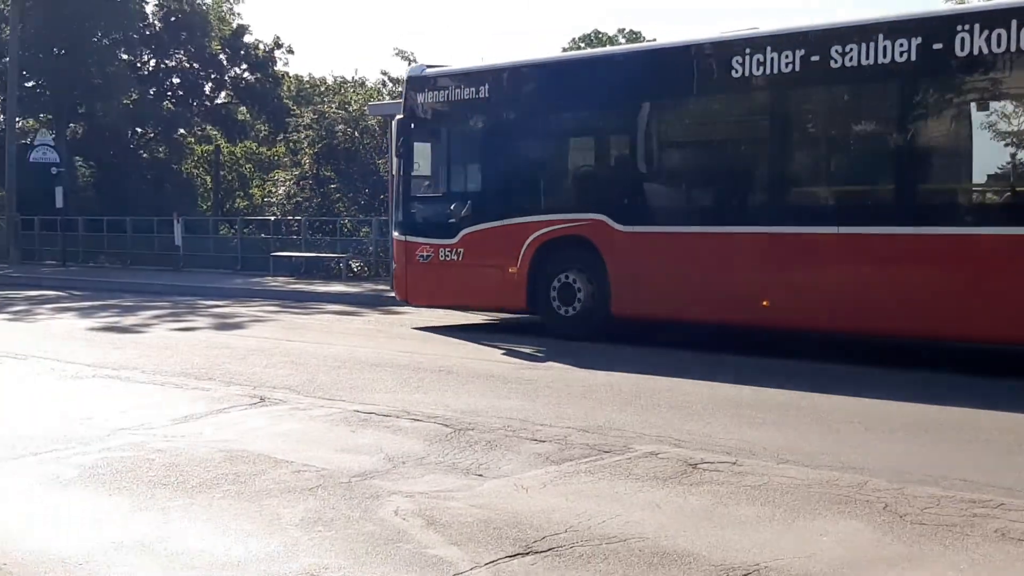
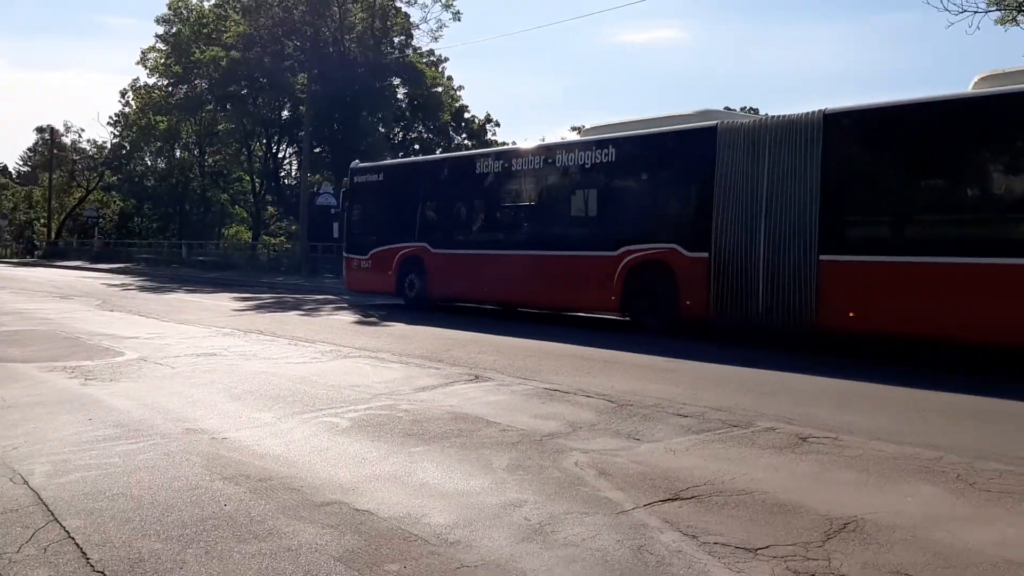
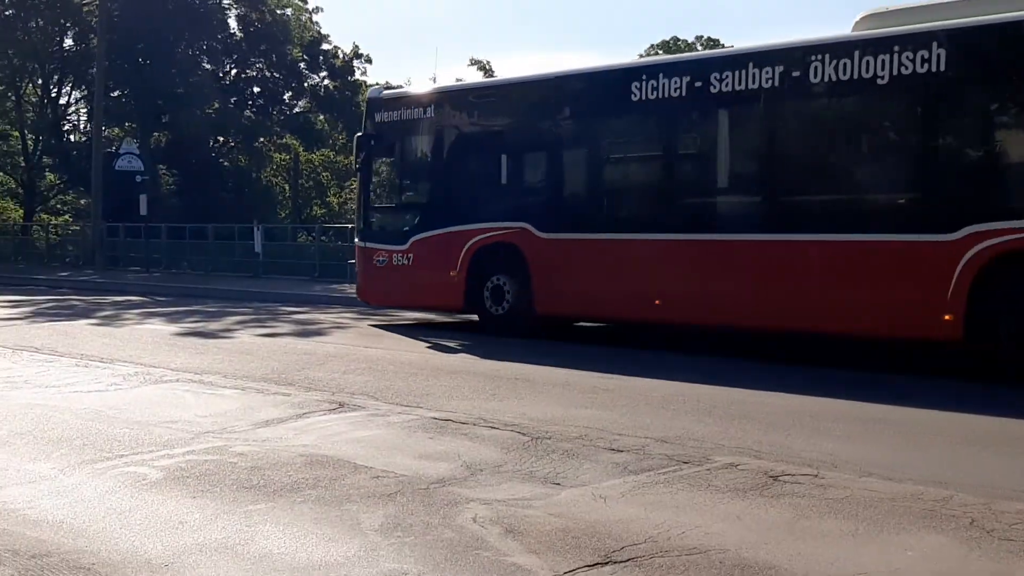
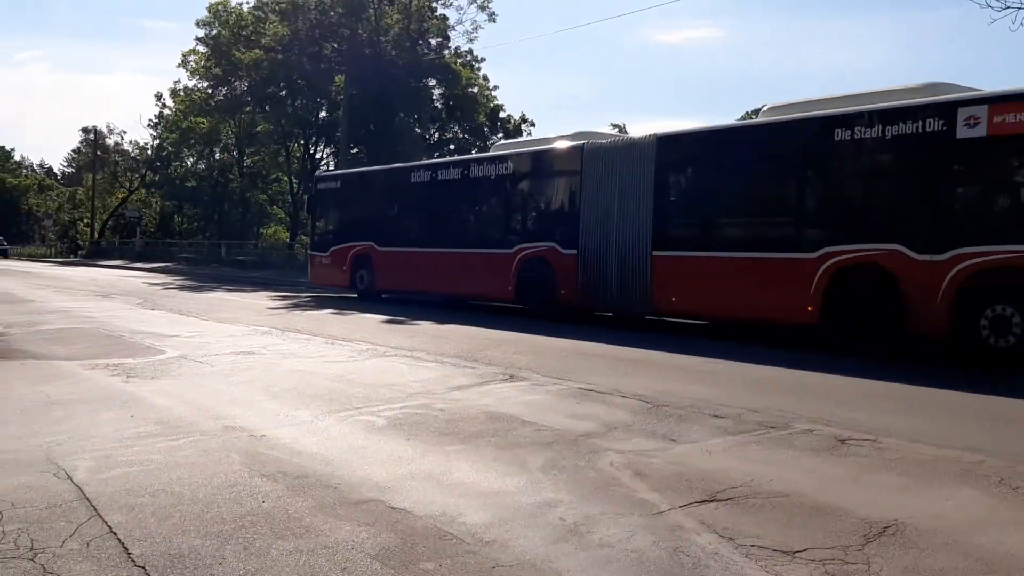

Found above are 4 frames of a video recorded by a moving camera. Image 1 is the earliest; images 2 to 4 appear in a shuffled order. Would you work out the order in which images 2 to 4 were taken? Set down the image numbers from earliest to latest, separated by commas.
3, 2, 4
